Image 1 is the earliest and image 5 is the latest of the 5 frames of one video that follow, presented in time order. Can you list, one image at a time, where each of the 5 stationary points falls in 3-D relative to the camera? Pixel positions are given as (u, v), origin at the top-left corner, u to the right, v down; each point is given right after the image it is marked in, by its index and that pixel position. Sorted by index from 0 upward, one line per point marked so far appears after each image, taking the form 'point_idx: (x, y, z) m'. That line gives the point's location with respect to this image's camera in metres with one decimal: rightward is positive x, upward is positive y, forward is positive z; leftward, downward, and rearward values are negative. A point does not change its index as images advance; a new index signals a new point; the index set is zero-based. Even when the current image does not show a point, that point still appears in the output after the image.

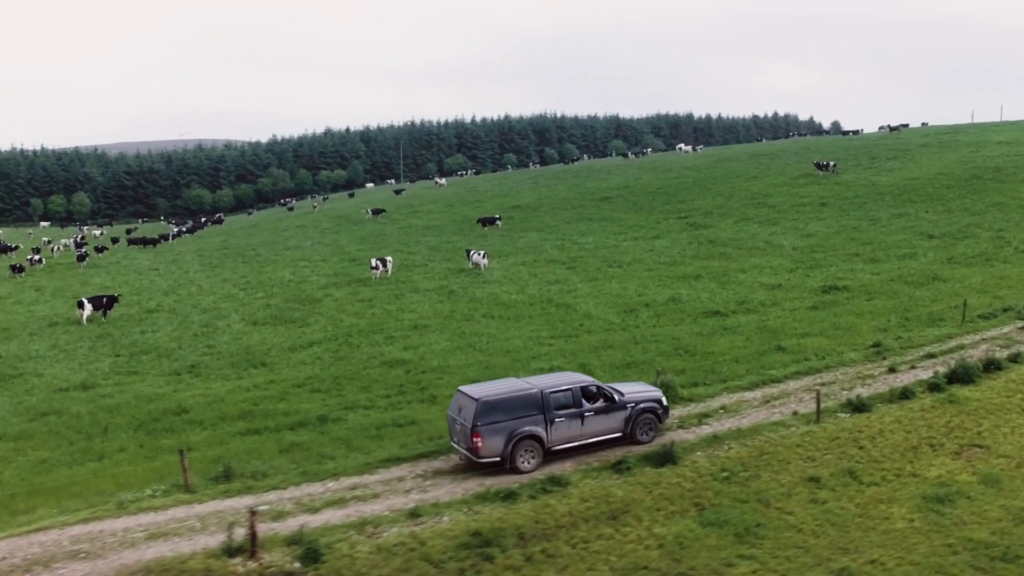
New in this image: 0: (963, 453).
0: (+10.3, -3.8, +19.1) m
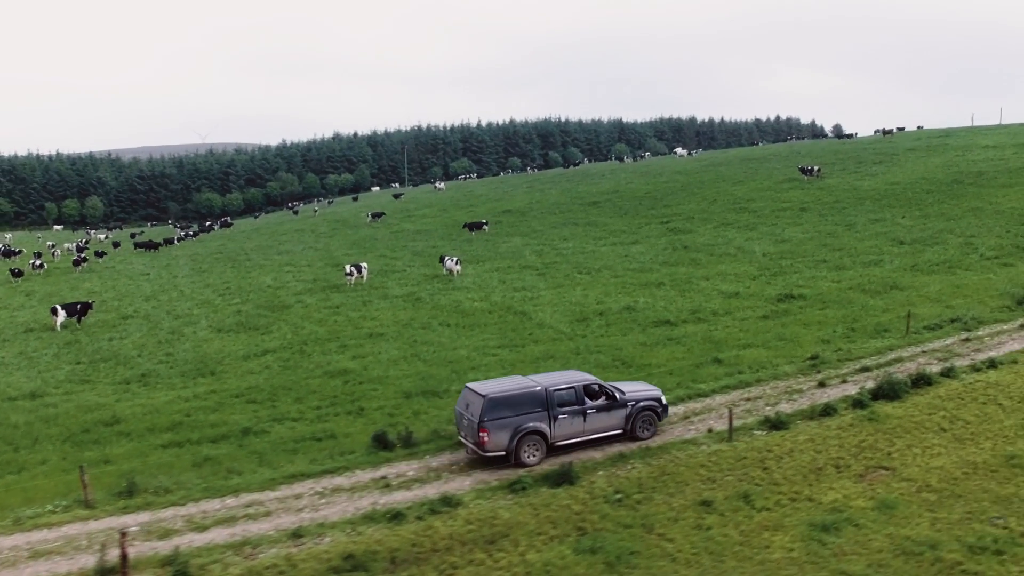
0: (+7.7, -4.1, +18.3) m
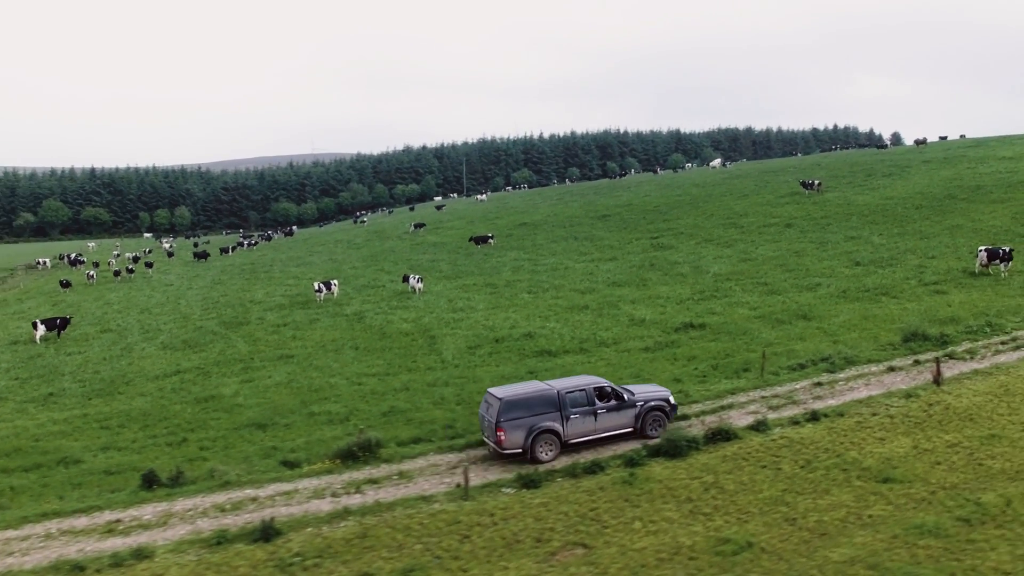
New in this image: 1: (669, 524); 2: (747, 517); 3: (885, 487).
0: (+0.9, -5.0, +15.7) m
1: (+3.0, -4.5, +16.0) m
2: (+4.5, -4.3, +15.8) m
3: (+7.2, -3.8, +16.1) m
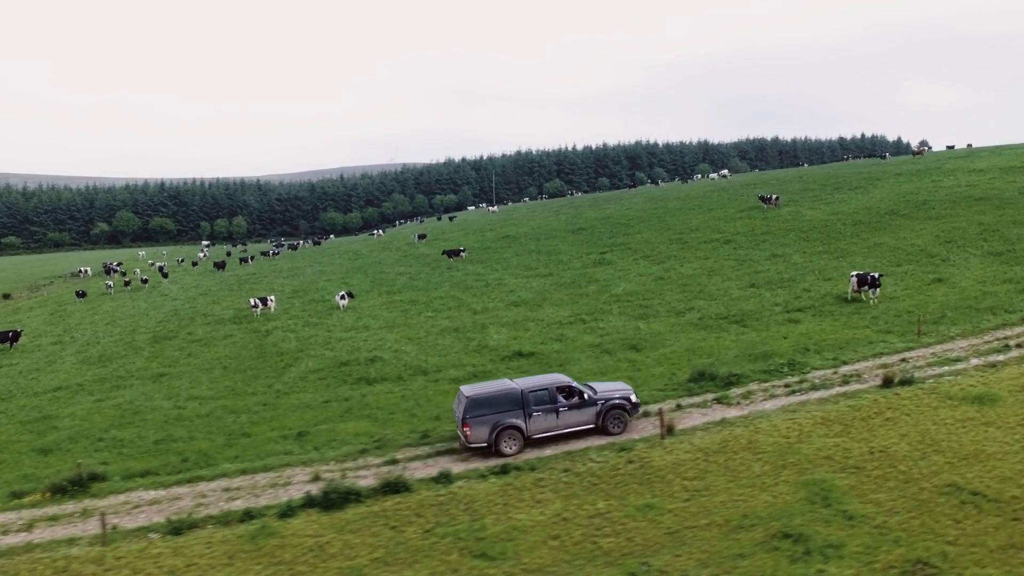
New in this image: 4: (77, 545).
0: (-6.9, -5.6, +13.9) m
1: (-4.8, -5.2, +14.1) m
2: (-3.4, -5.0, +13.7) m
3: (-0.7, -4.5, +13.7) m
4: (-9.1, -5.4, +17.3) m
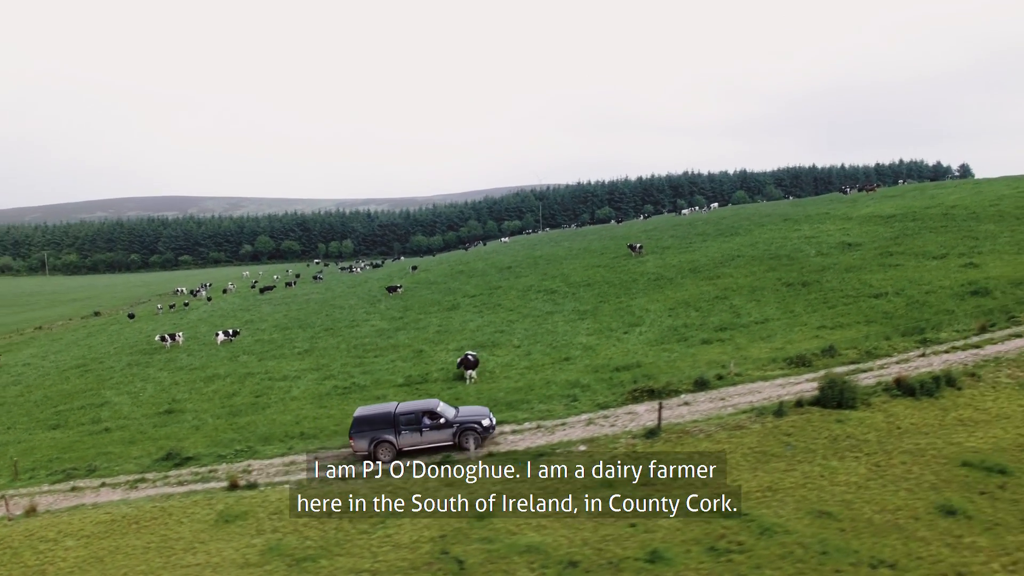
0: (-22.1, -7.1, +15.6) m
1: (-20.0, -6.8, +15.3) m
2: (-18.7, -6.6, +14.6) m
3: (-16.0, -6.3, +14.0) m
4: (-23.5, -7.0, +19.4) m
